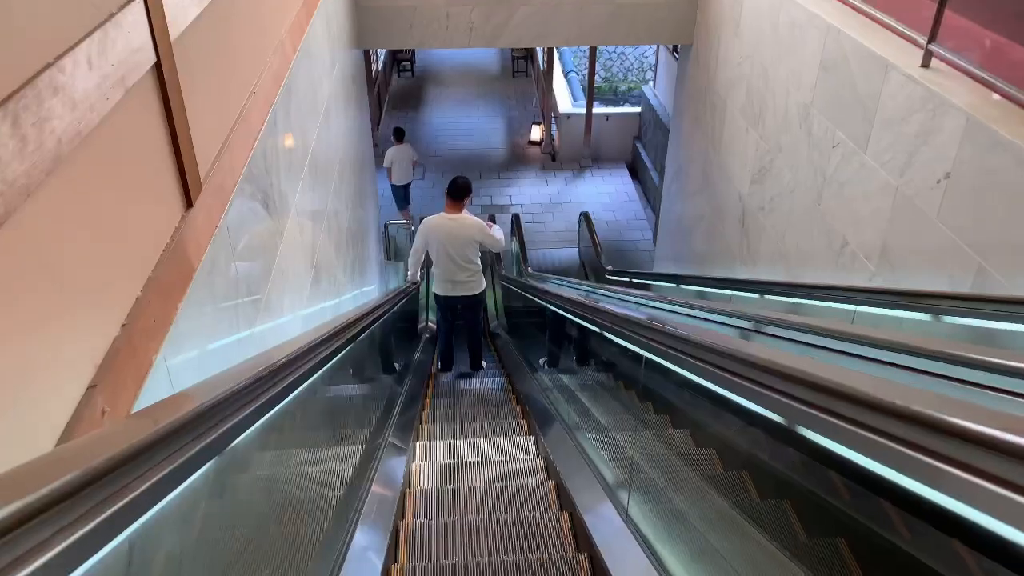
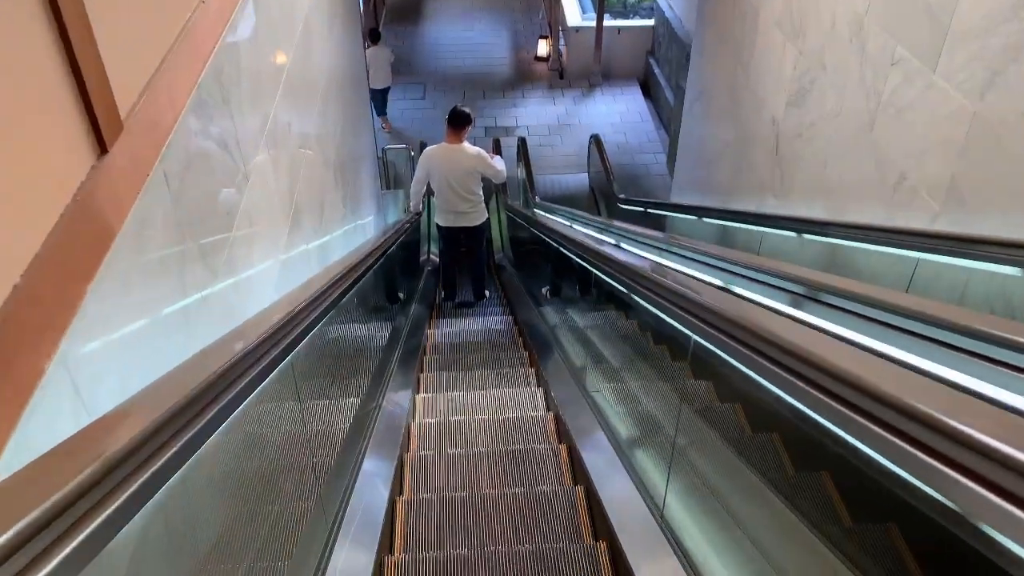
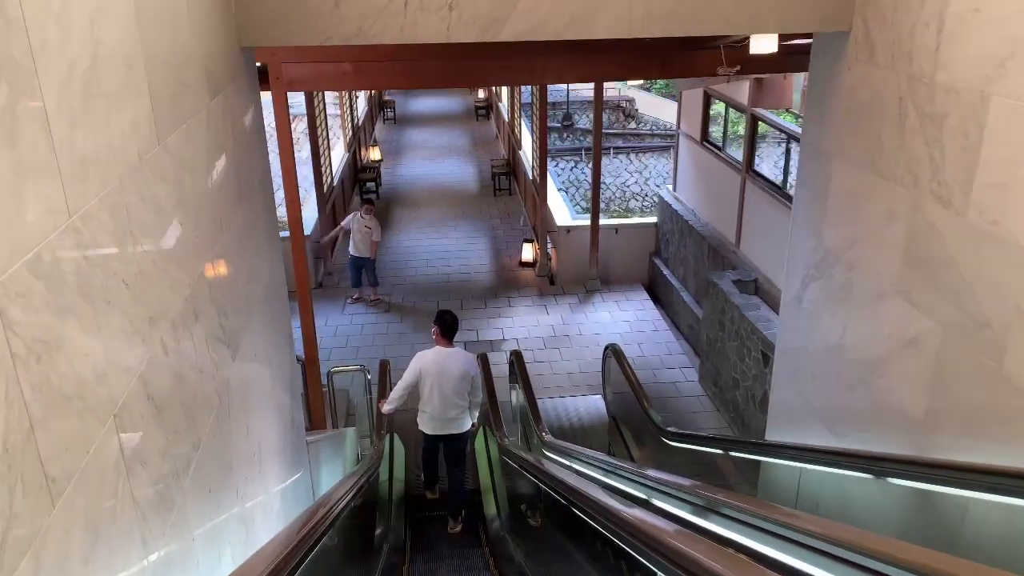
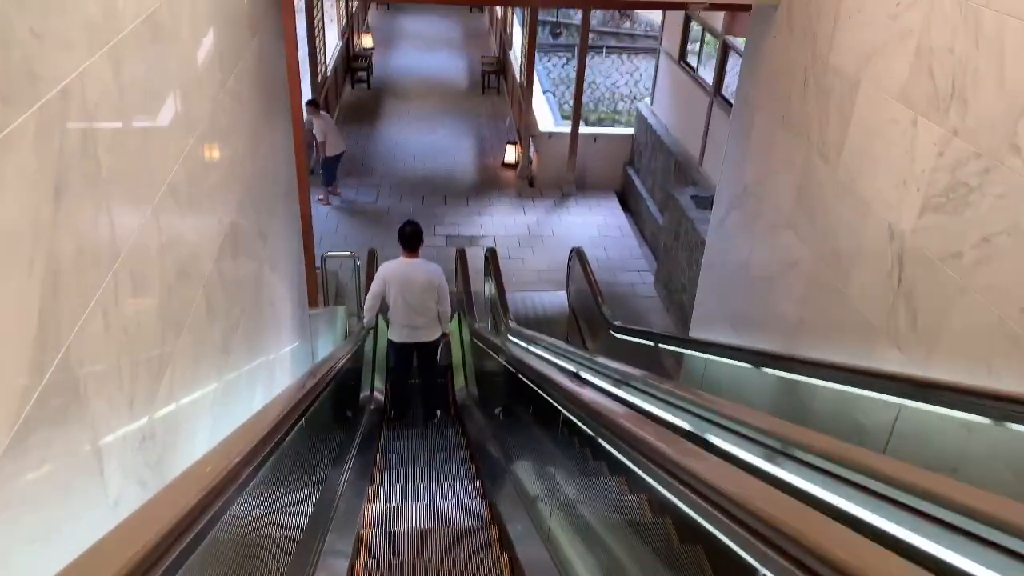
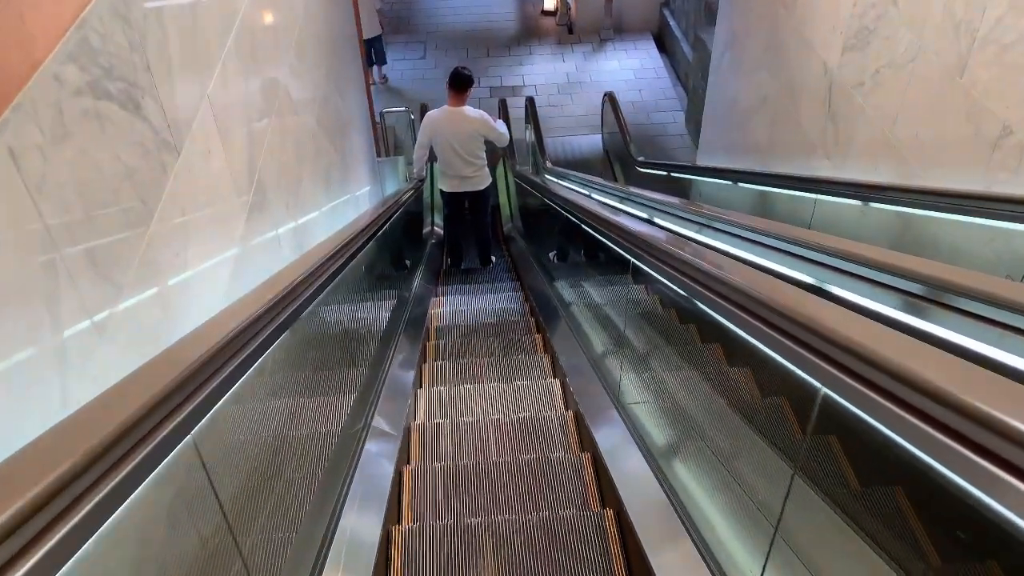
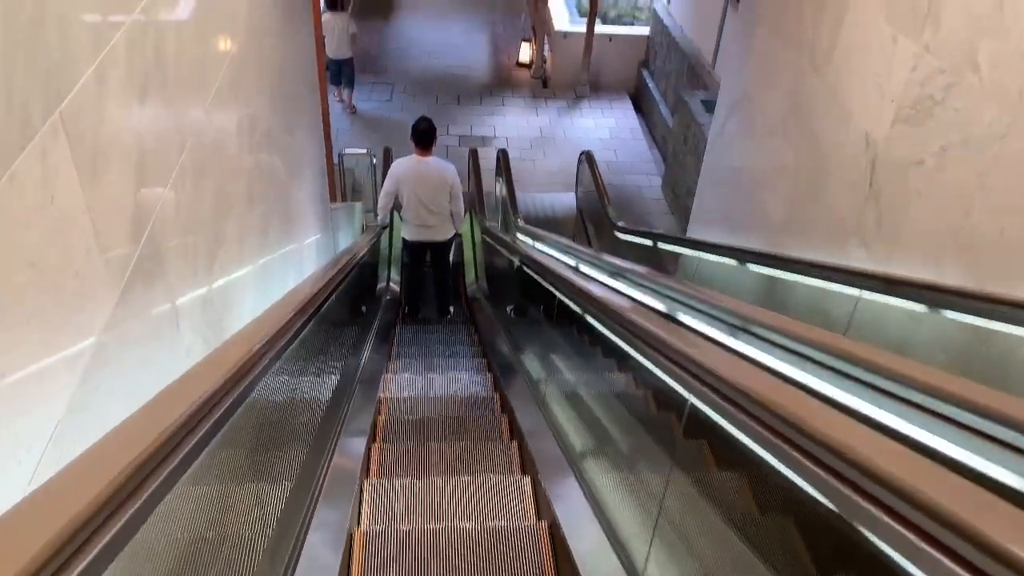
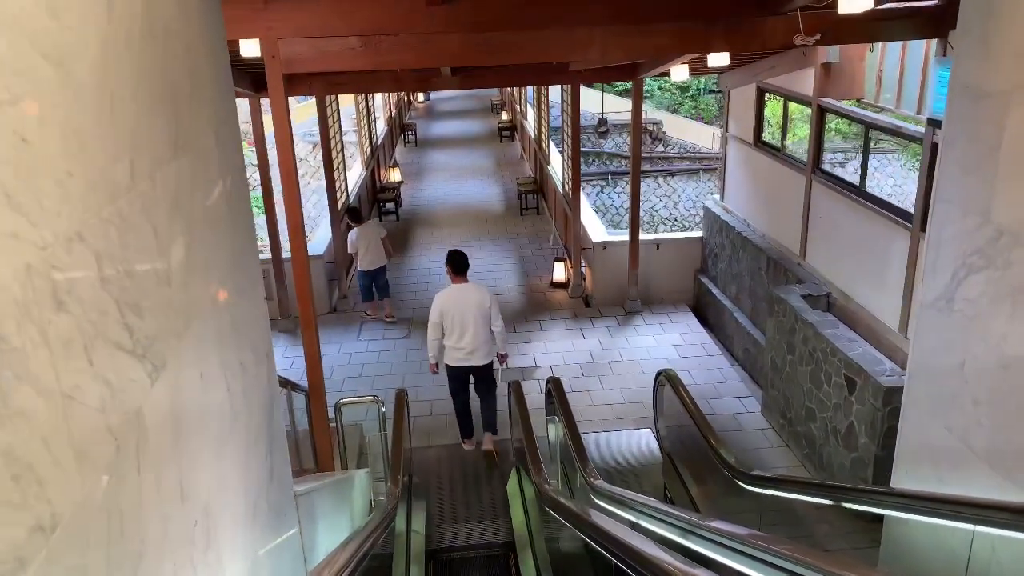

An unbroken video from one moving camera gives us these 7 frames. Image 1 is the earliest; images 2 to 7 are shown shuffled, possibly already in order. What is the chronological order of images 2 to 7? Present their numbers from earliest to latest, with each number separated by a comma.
2, 5, 6, 4, 3, 7
